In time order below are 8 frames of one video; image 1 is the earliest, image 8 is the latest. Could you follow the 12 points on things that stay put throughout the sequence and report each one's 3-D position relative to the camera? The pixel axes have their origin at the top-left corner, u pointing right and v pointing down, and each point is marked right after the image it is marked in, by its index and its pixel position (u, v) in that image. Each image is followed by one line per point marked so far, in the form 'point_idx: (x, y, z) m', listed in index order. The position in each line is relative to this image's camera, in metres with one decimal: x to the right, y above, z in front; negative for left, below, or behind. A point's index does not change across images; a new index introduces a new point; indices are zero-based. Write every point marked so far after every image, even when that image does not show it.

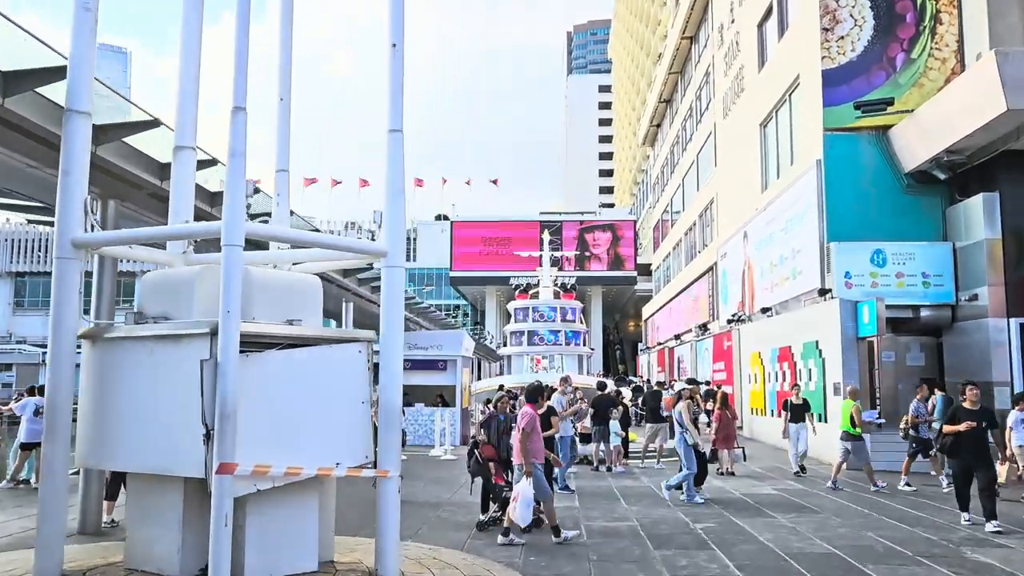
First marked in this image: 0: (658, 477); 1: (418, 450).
0: (+2.3, -3.0, +13.8) m
1: (-2.1, -3.6, +19.3) m
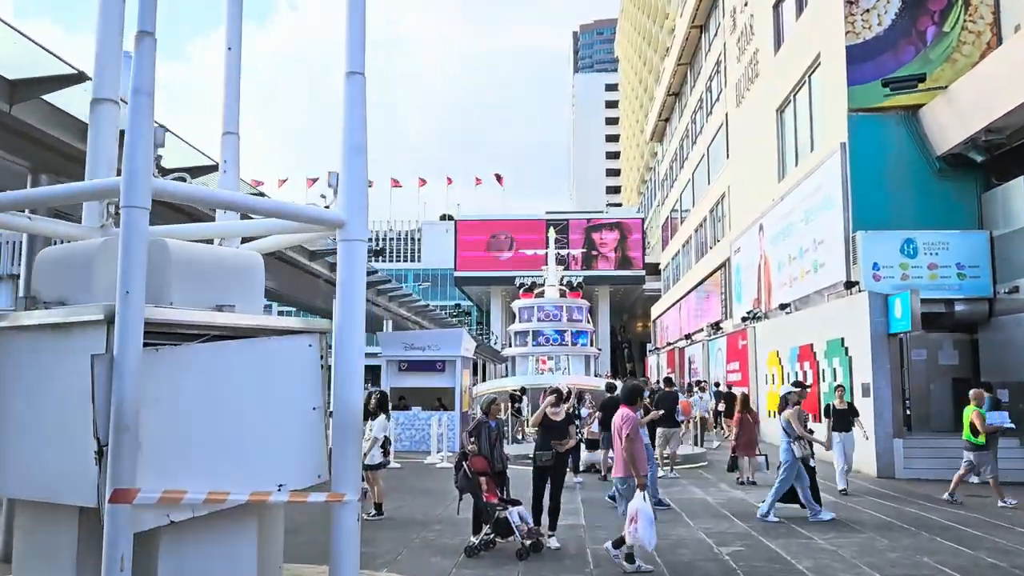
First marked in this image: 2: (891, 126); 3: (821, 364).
0: (+2.3, -2.9, +12.6) m
1: (-2.1, -3.5, +18.1) m
2: (+7.0, +3.0, +15.8) m
3: (+6.1, -1.5, +17.0) m
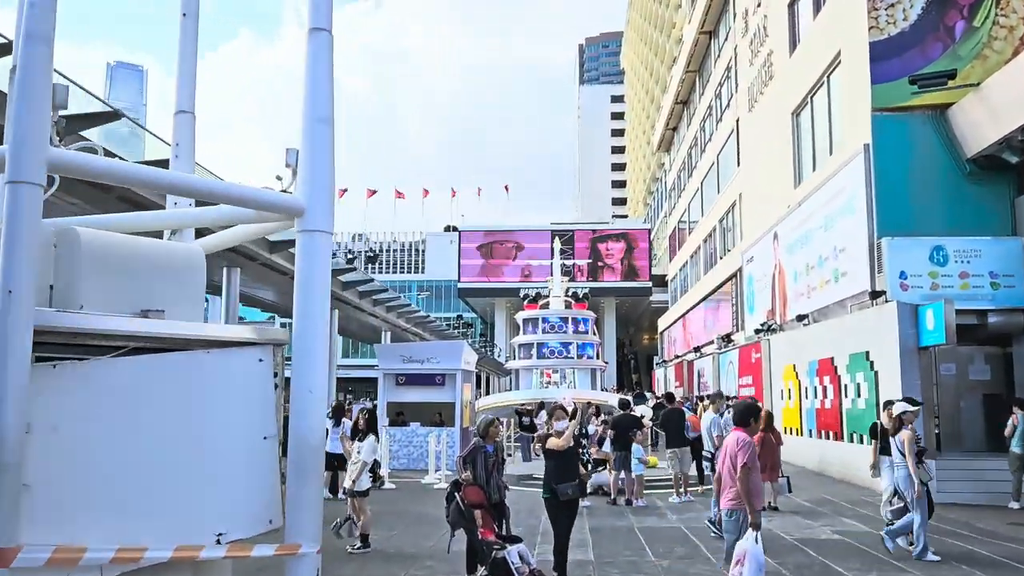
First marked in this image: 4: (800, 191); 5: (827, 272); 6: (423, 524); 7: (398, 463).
0: (+2.4, -3.0, +11.6) m
1: (-2.0, -3.7, +17.1) m
2: (+7.0, +2.8, +14.9) m
3: (+6.1, -1.7, +16.0) m
4: (+6.6, +2.2, +19.9) m
5: (+6.4, +0.3, +17.4) m
6: (-1.1, -2.9, +10.4) m
7: (-2.3, -3.6, +17.8) m
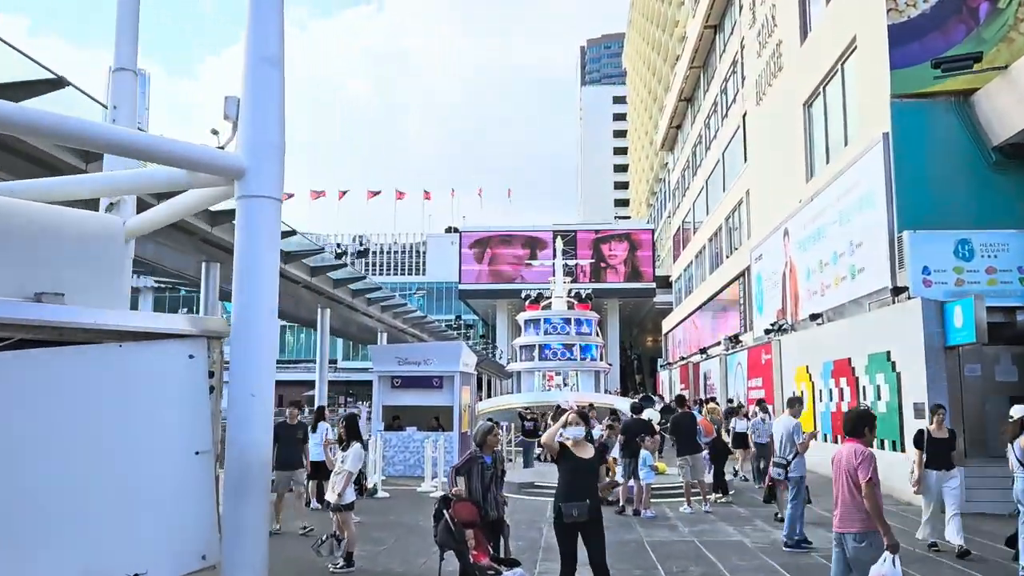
0: (+2.4, -3.0, +10.8) m
1: (-2.0, -3.7, +16.3) m
2: (+7.0, +2.9, +14.1) m
3: (+6.1, -1.6, +15.2) m
4: (+6.6, +2.3, +19.1) m
5: (+6.4, +0.4, +16.6) m
6: (-1.1, -2.8, +9.6) m
7: (-2.3, -3.6, +17.0) m
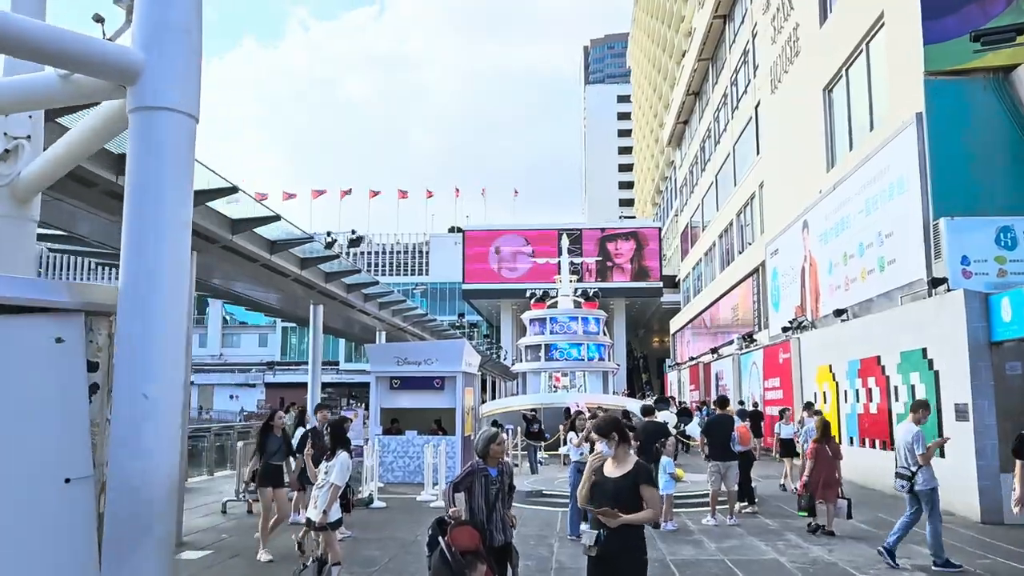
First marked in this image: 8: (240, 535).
0: (+2.4, -2.9, +9.8) m
1: (-1.9, -3.6, +15.3) m
2: (+7.1, +3.0, +13.1) m
3: (+6.2, -1.5, +14.1) m
4: (+6.7, +2.4, +18.0) m
5: (+6.5, +0.5, +15.6) m
6: (-1.0, -2.7, +8.6) m
7: (-2.2, -3.5, +16.1) m
8: (-3.2, -2.9, +10.3) m
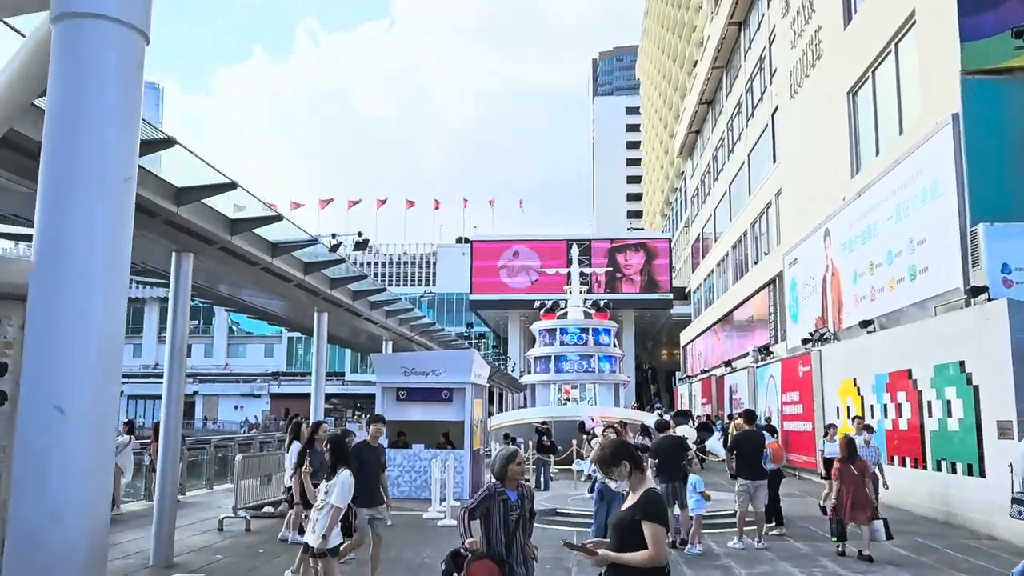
0: (+2.6, -2.9, +9.1) m
1: (-1.7, -3.7, +14.6) m
2: (+7.3, +2.8, +12.4) m
3: (+6.4, -1.7, +13.4) m
4: (+7.0, +2.2, +17.4) m
5: (+6.7, +0.3, +14.9) m
6: (-0.9, -2.7, +8.0) m
7: (-2.0, -3.6, +15.4) m
8: (-3.1, -3.0, +9.6) m
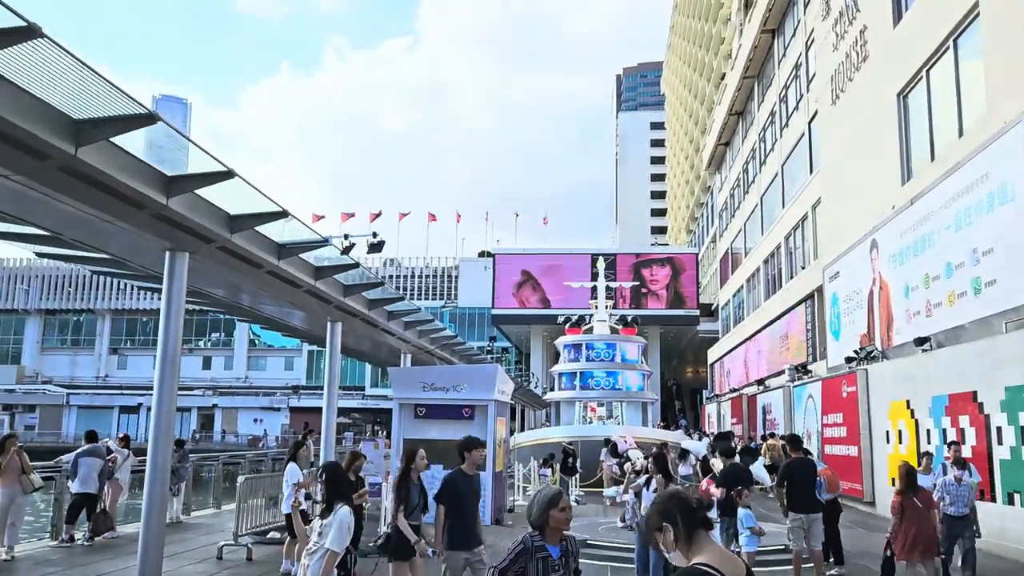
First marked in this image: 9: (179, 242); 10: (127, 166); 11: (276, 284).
0: (+2.9, -3.0, +7.9) m
1: (-1.3, -3.9, +13.6) m
2: (+7.7, +2.7, +11.3) m
3: (+6.8, -1.9, +12.2) m
4: (+7.5, +1.9, +16.2) m
5: (+7.1, +0.1, +13.7) m
6: (-0.6, -2.8, +6.9) m
7: (-1.6, -3.8, +14.3) m
8: (-2.8, -3.0, +8.6) m
9: (-3.4, +0.5, +8.9) m
10: (-3.3, +1.0, +7.4) m
11: (-3.2, 0.0, +11.9) m
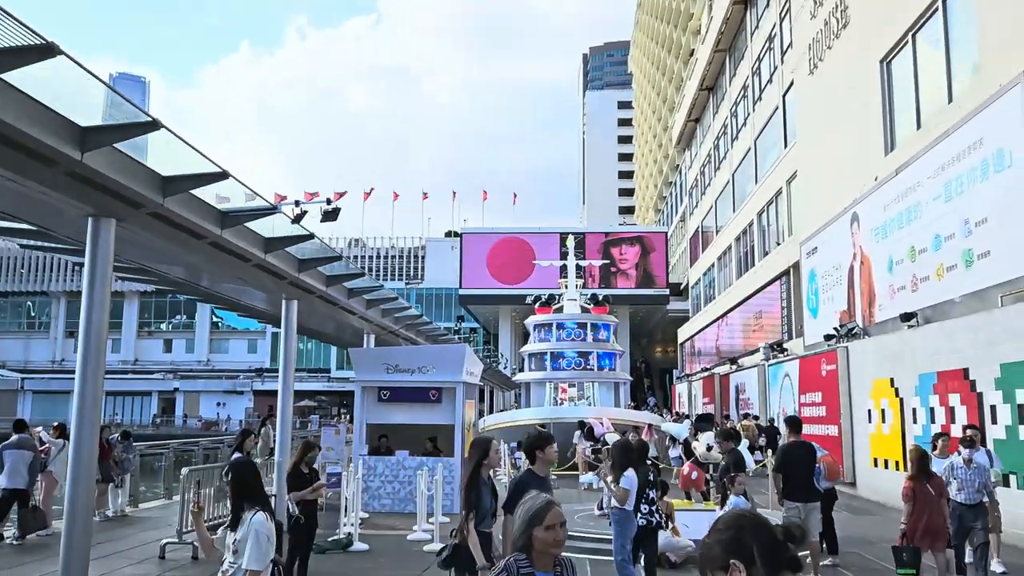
0: (+2.6, -2.8, +7.3) m
1: (-1.7, -3.5, +12.8) m
2: (+7.3, +3.0, +10.6) m
3: (+6.4, -1.5, +11.6) m
4: (+6.9, +2.4, +15.6) m
5: (+6.6, +0.5, +13.1) m
6: (-0.8, -2.5, +6.1) m
7: (-2.1, -3.4, +13.5) m
8: (-3.1, -2.8, +7.7) m
9: (-3.7, +0.7, +7.8) m
10: (-3.5, +1.3, +6.4) m
11: (-3.6, +0.4, +10.9) m
